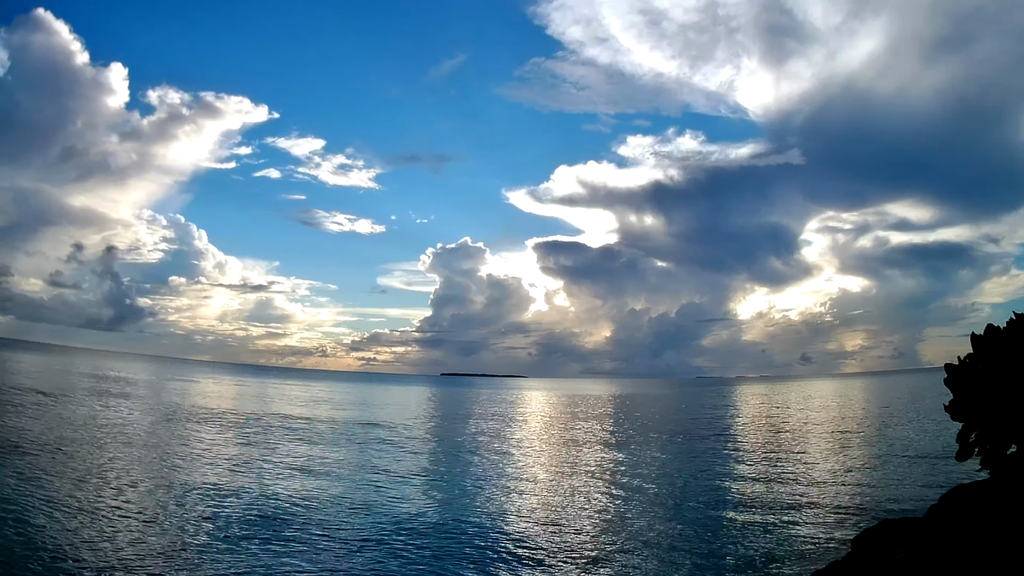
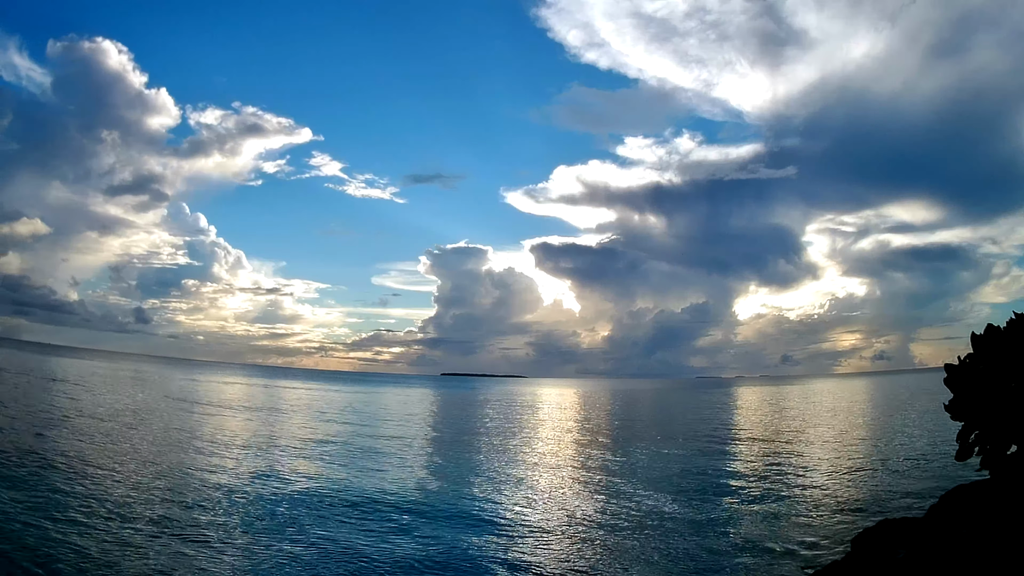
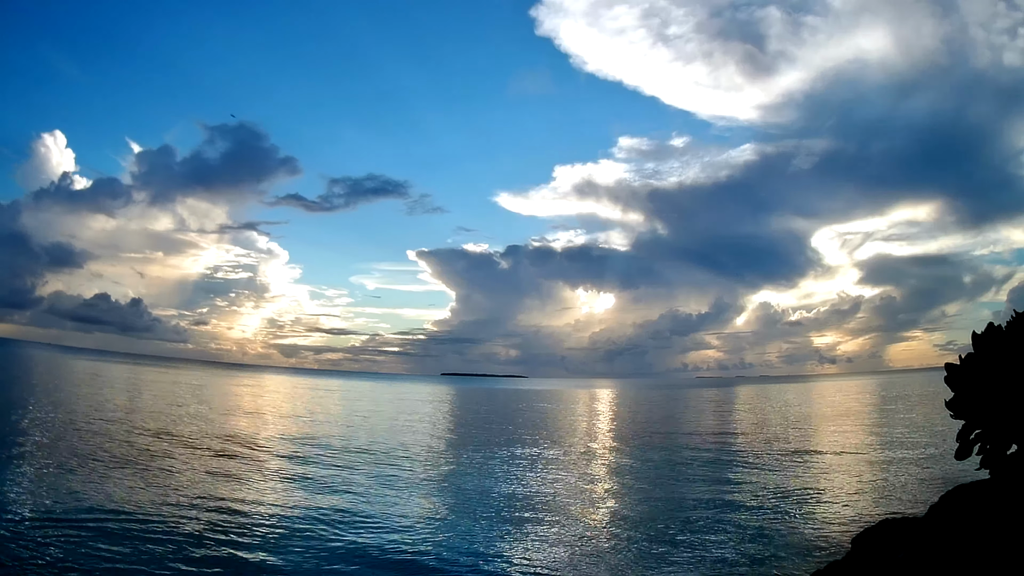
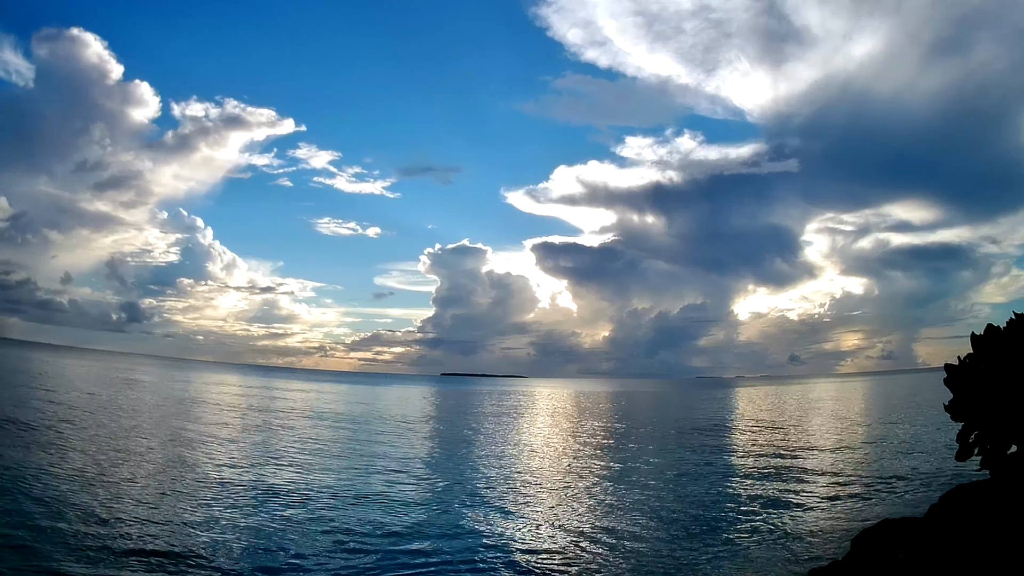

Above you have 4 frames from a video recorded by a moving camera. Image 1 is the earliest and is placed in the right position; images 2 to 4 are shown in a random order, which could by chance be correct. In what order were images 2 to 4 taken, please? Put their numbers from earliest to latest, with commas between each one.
4, 2, 3
